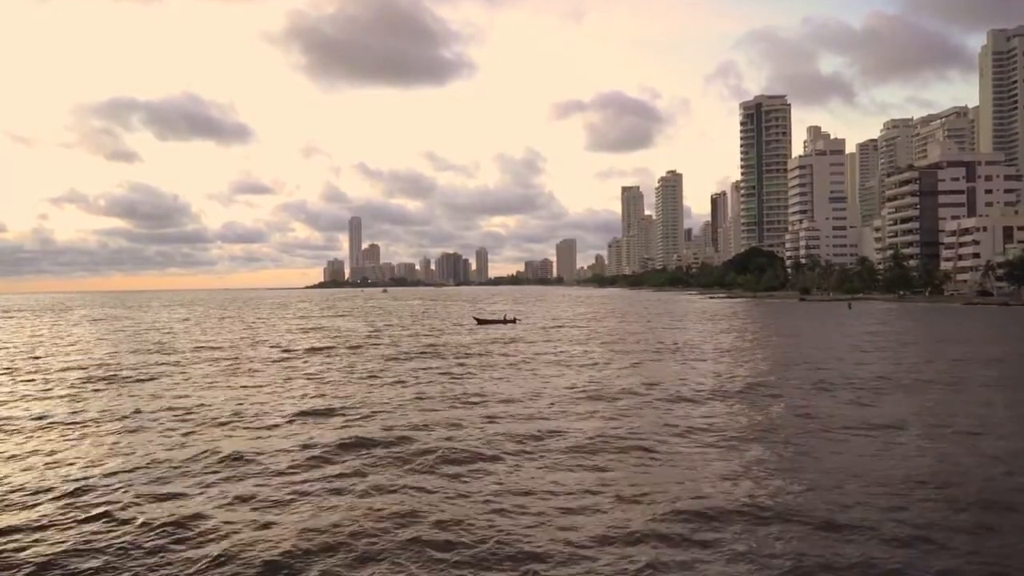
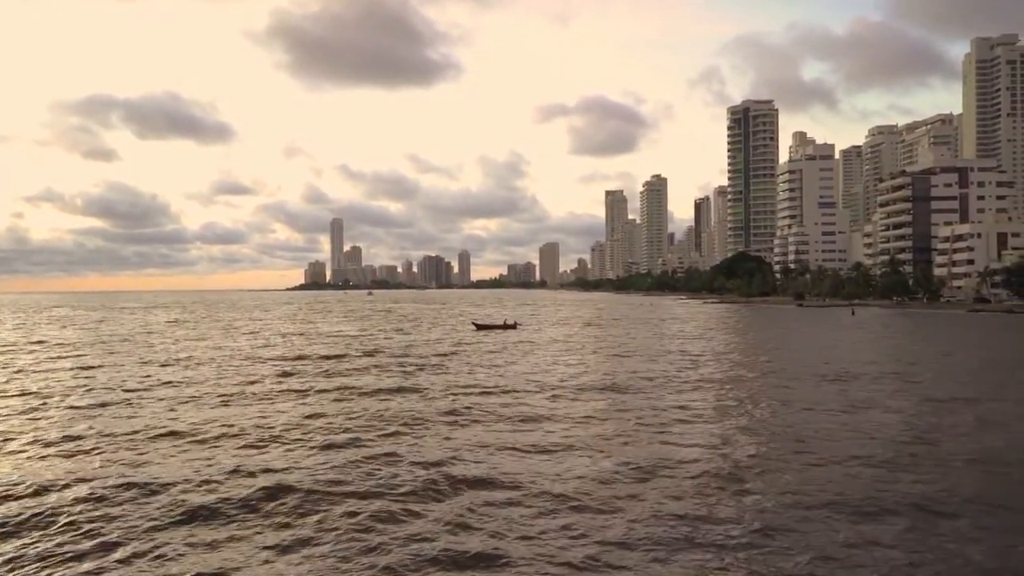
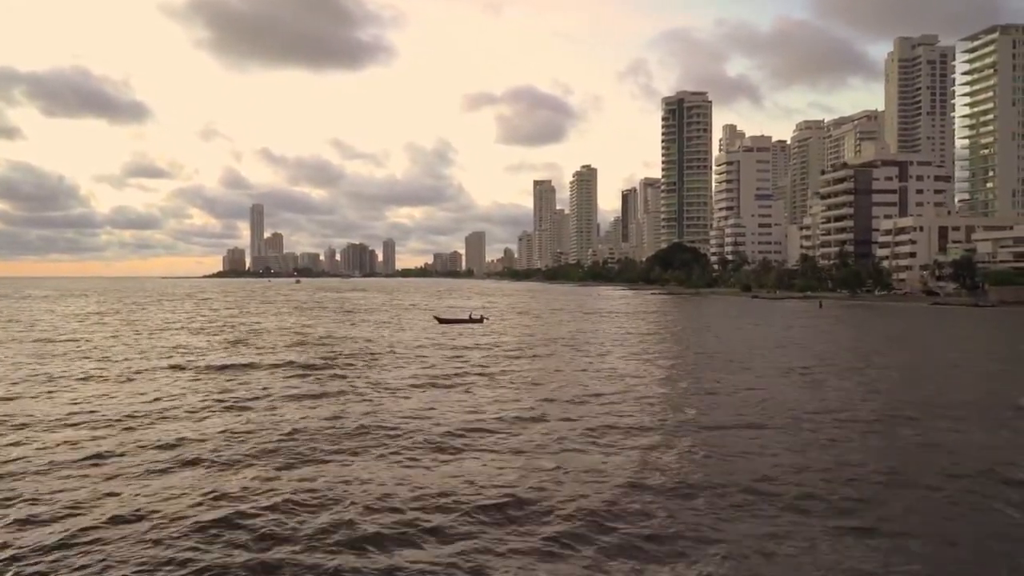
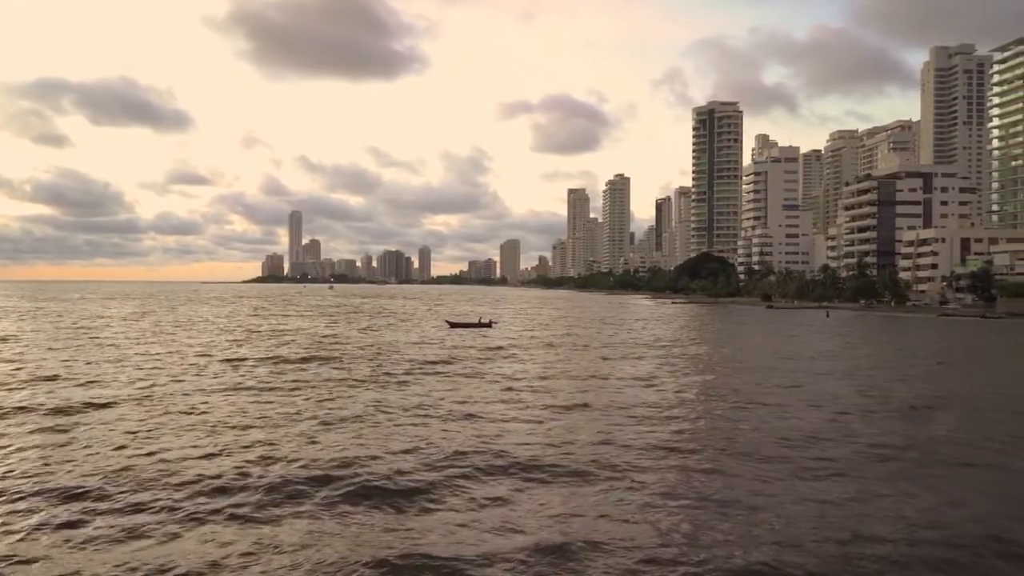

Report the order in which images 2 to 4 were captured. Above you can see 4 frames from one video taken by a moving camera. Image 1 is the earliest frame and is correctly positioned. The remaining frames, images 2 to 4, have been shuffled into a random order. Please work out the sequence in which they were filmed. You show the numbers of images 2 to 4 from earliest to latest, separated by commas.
2, 4, 3
